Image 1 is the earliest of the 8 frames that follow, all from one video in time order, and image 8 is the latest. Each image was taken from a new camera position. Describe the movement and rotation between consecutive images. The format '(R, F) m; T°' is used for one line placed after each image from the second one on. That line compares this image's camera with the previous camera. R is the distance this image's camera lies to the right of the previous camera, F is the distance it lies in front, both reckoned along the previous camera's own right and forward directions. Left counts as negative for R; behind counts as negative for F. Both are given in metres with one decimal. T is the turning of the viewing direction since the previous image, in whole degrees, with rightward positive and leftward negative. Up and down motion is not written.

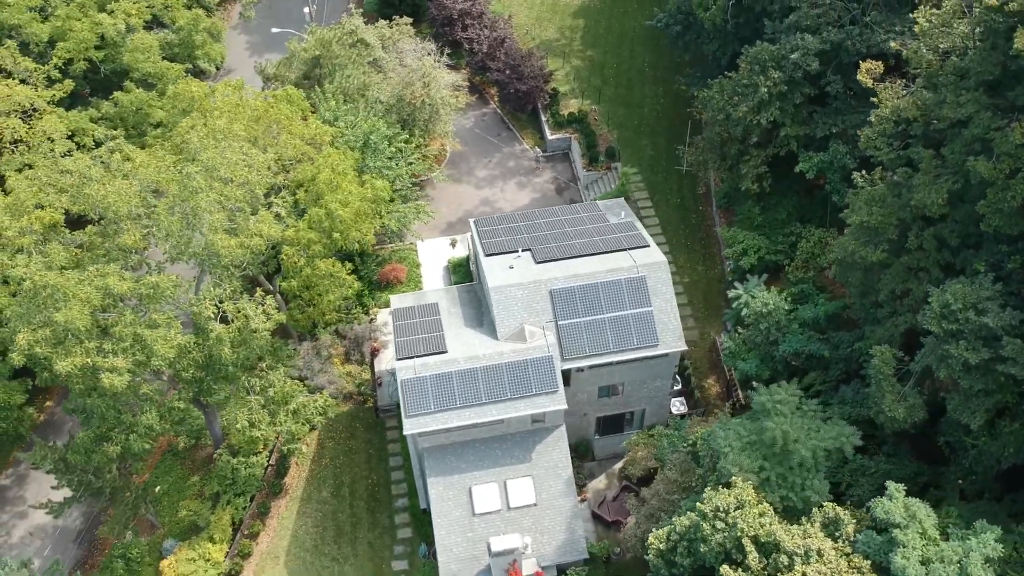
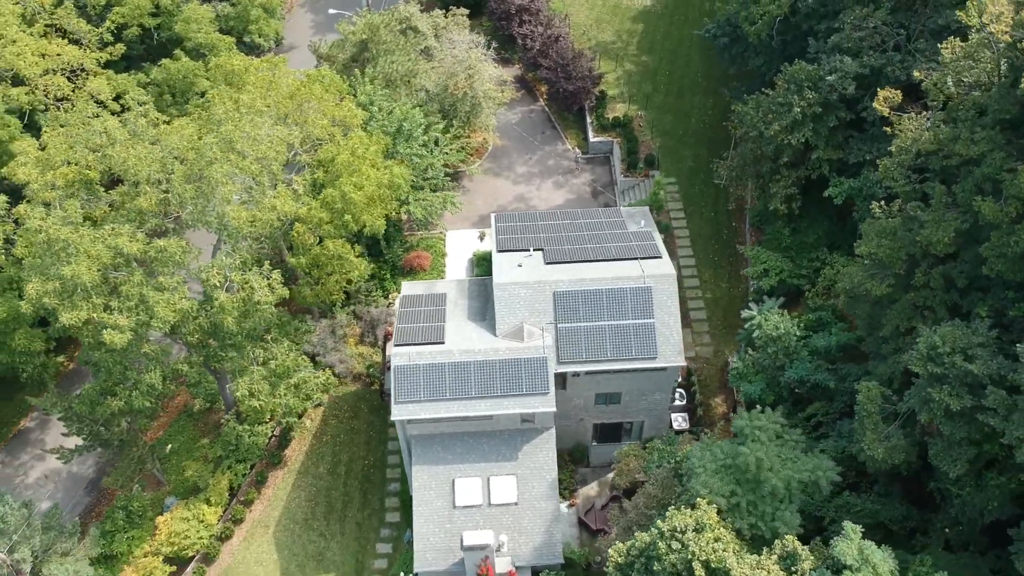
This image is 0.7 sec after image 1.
(+2.6, +0.1) m; -4°
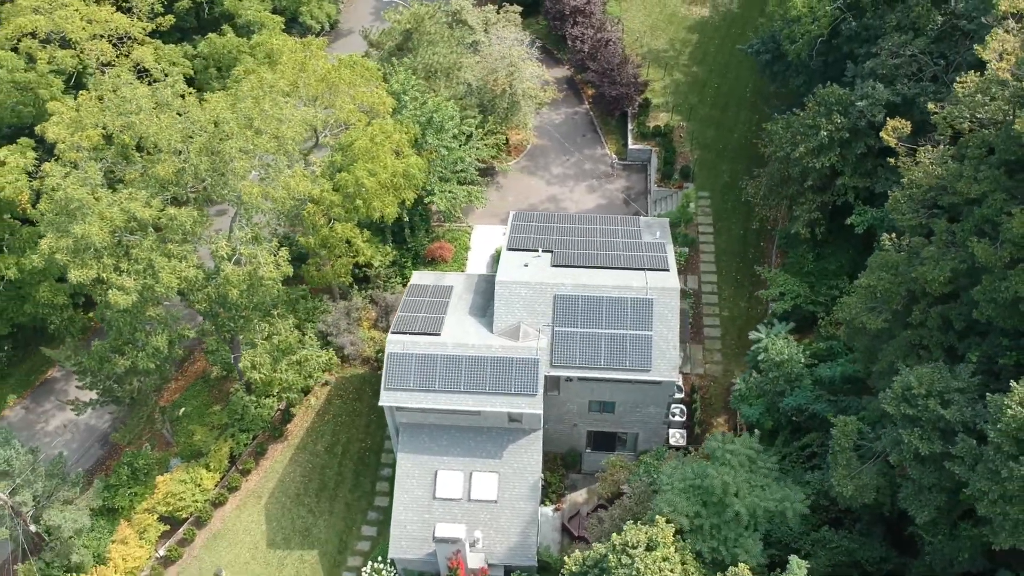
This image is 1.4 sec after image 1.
(+2.5, 0.0) m; -4°
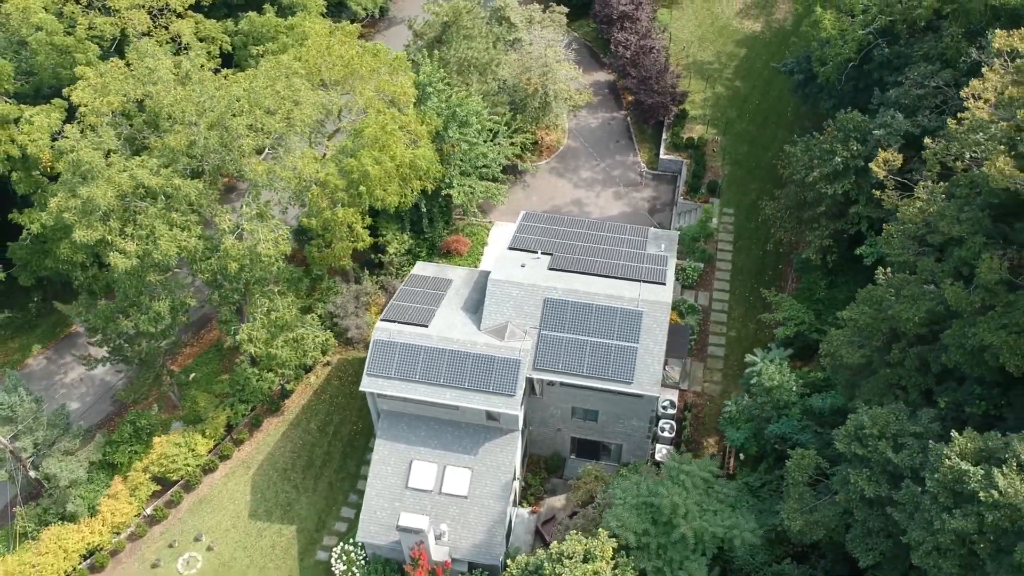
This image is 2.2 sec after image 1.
(+2.9, +0.1) m; -4°
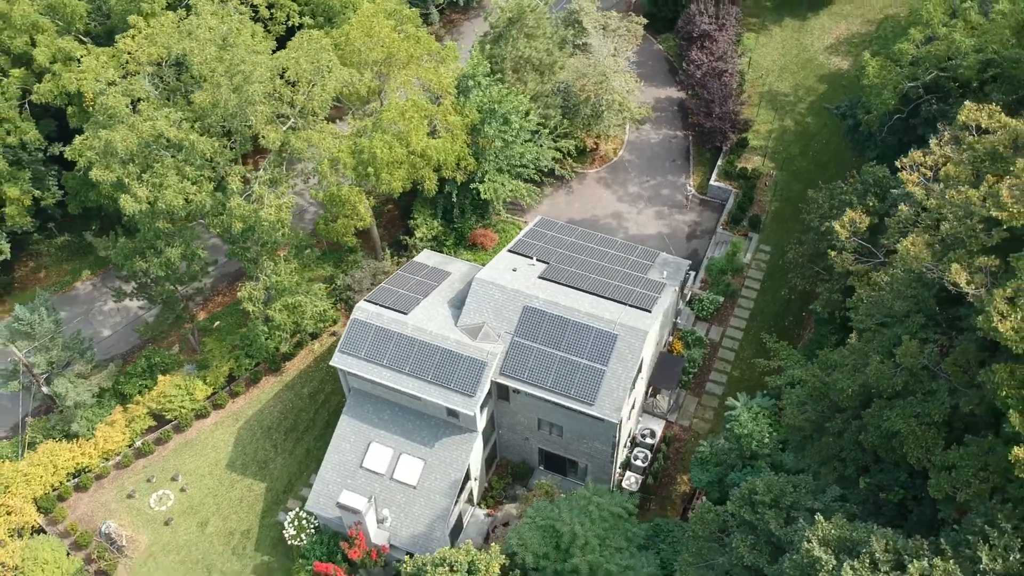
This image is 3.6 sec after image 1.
(+5.0, +0.4) m; -7°
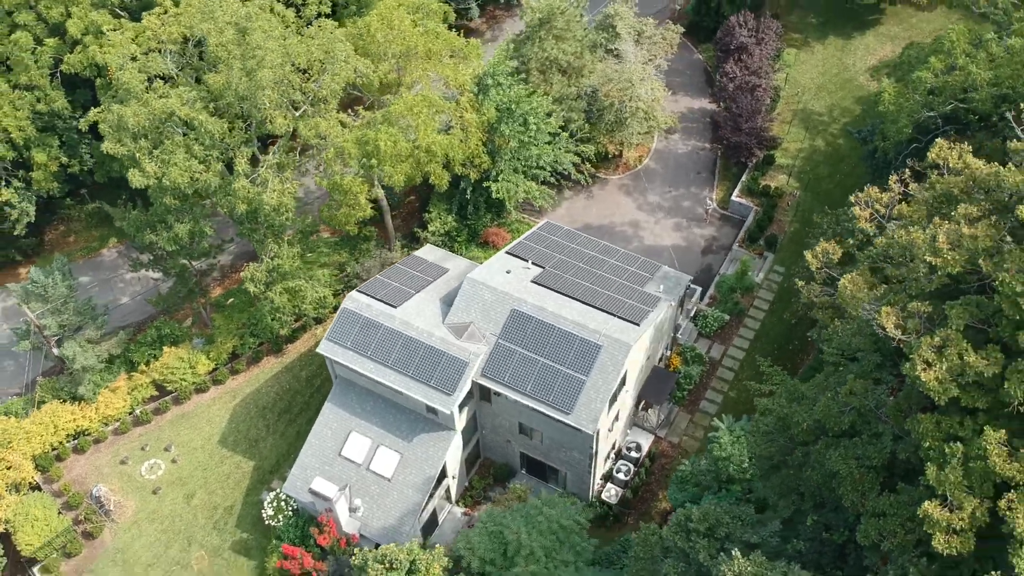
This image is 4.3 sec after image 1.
(+2.5, +0.2) m; -4°
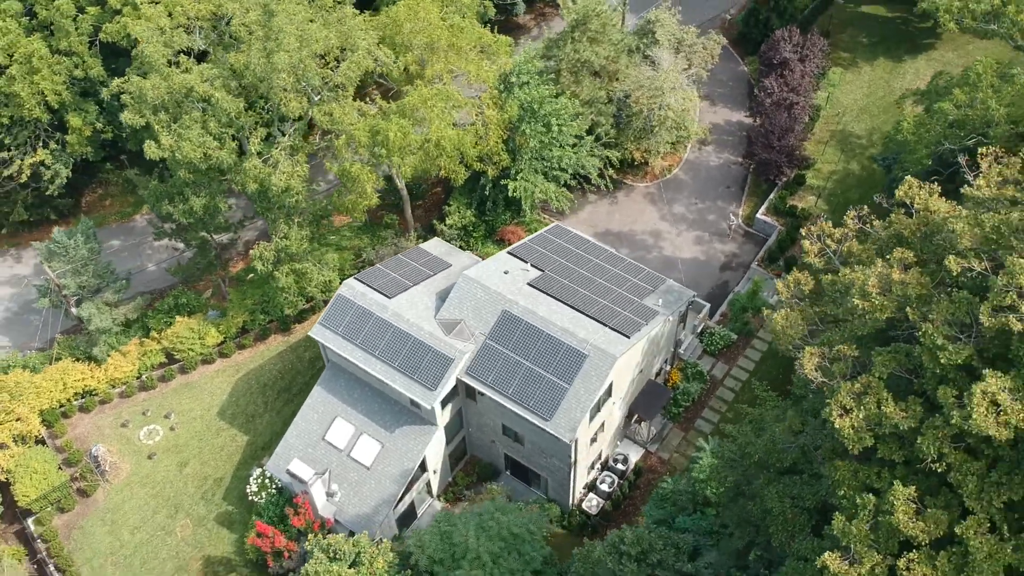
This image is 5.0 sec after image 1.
(+2.5, +0.2) m; -4°
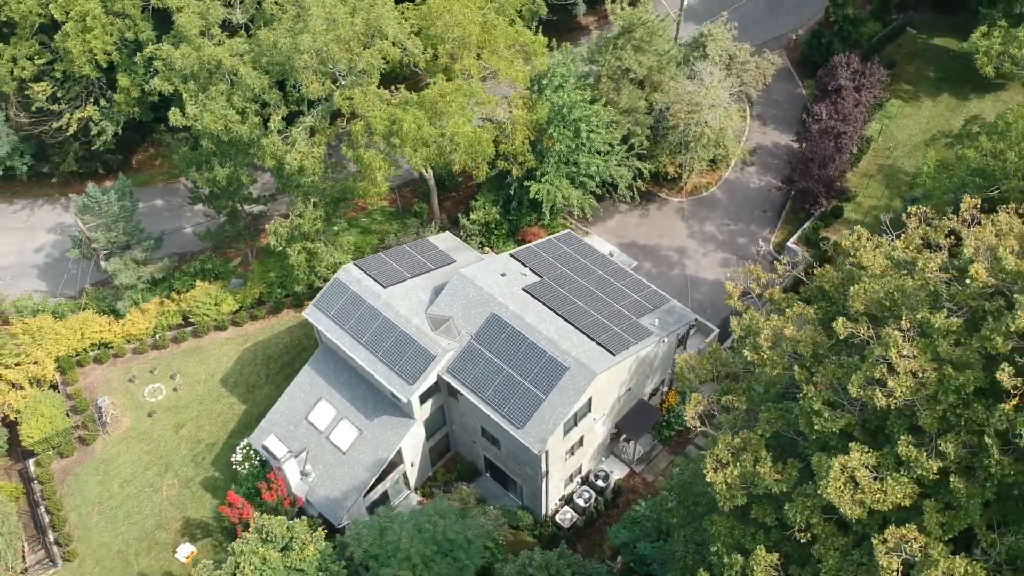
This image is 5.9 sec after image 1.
(+3.2, +0.4) m; -5°
